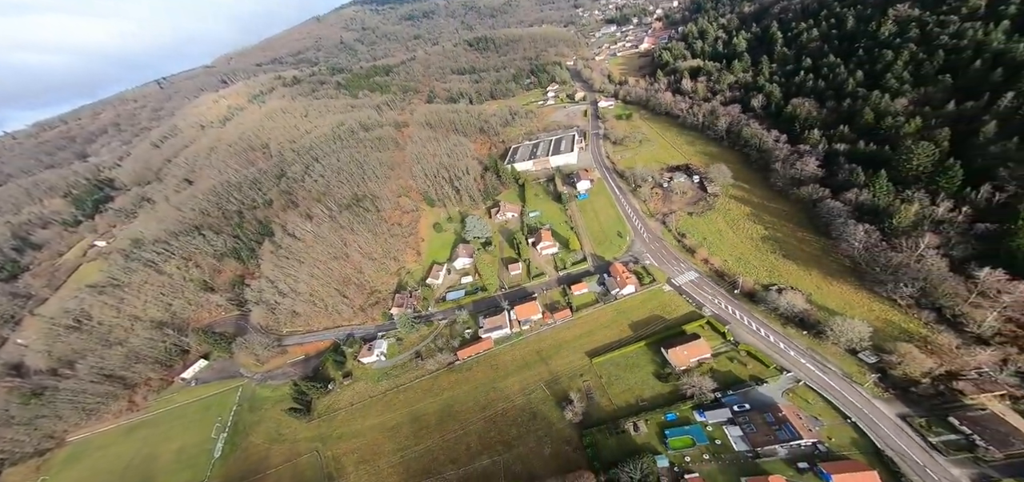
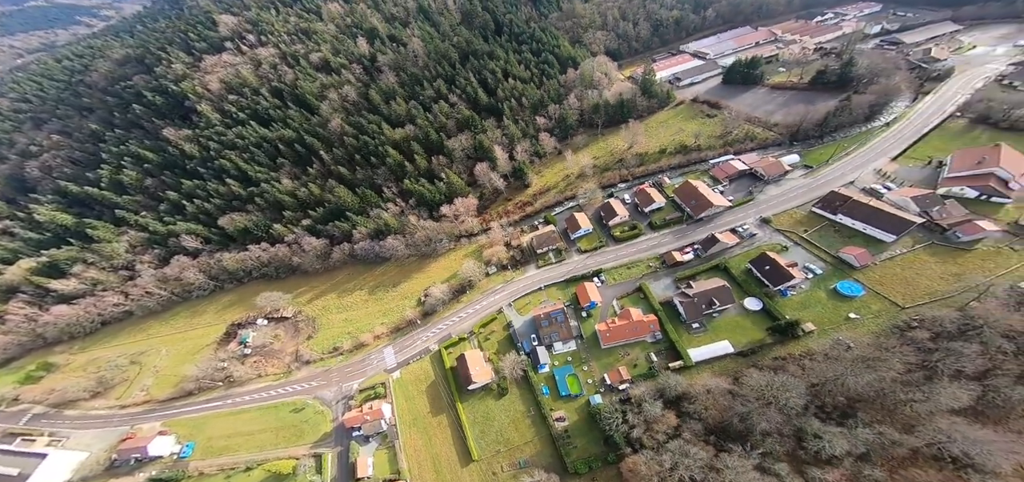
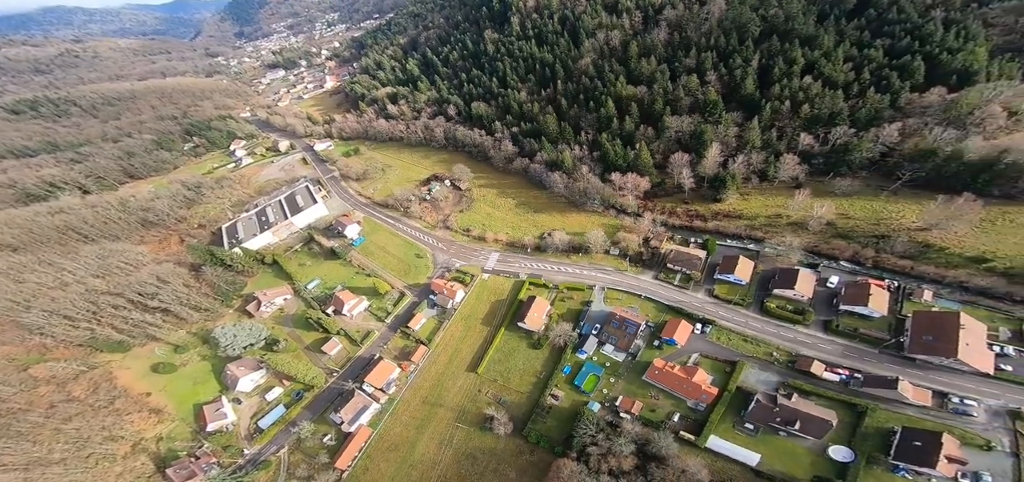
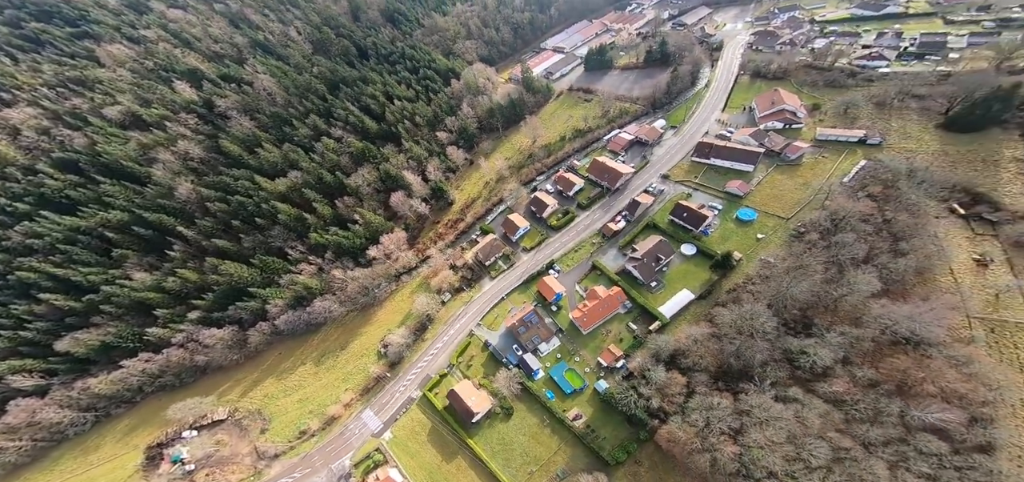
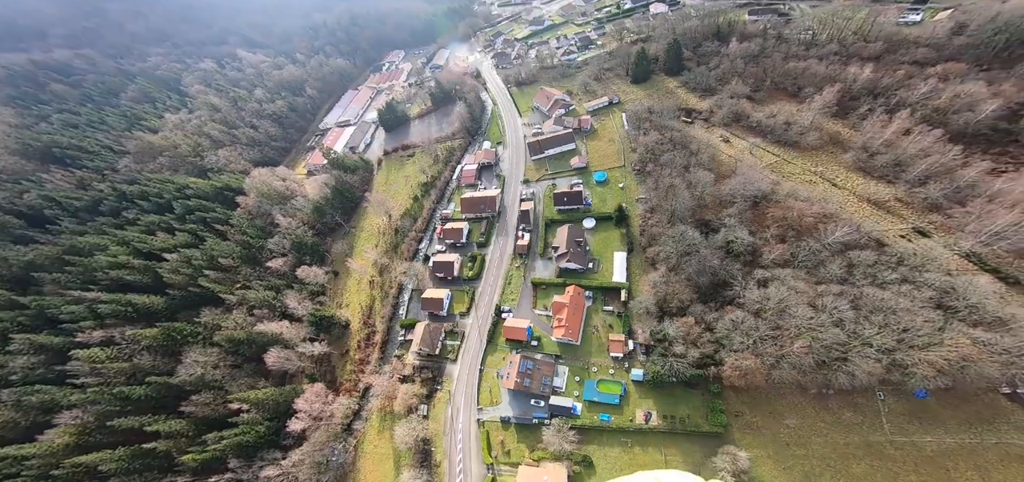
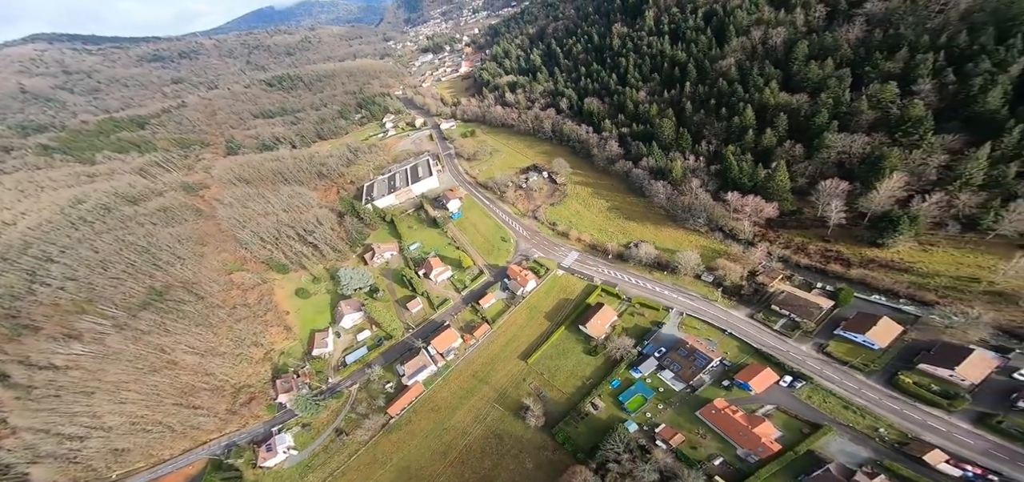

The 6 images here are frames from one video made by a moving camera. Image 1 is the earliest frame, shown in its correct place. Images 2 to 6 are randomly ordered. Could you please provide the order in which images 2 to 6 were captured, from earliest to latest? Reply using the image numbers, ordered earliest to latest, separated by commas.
6, 3, 2, 4, 5
